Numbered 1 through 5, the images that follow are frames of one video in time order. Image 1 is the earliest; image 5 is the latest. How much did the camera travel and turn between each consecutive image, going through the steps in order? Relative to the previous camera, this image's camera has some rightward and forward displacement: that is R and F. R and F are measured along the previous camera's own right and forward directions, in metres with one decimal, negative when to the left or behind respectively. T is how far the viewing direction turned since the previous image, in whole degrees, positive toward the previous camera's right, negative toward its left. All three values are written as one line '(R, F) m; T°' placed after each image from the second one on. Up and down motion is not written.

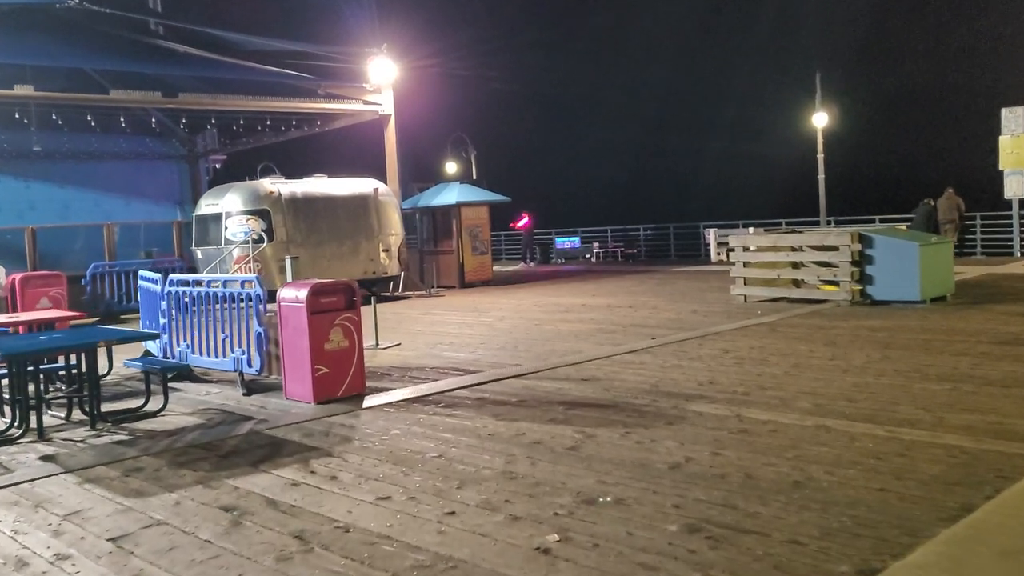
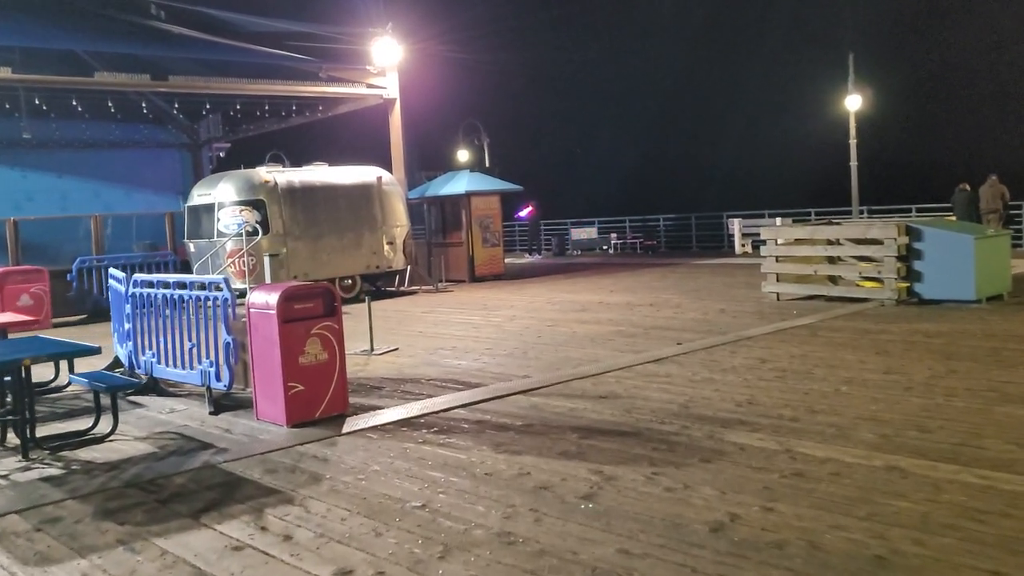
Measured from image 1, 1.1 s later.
(+0.1, +1.2) m; -1°
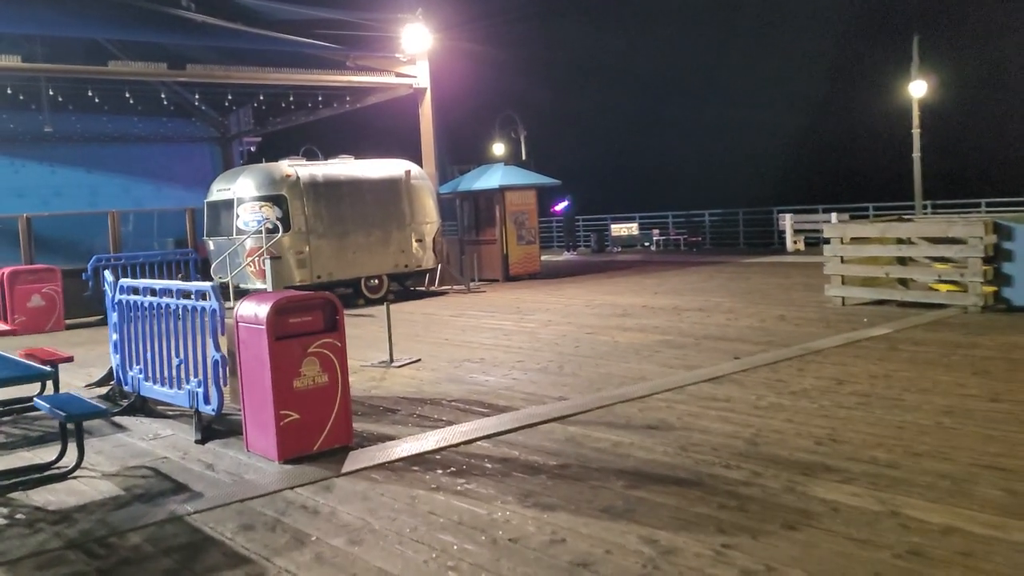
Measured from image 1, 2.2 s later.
(0.0, +1.2) m; -2°
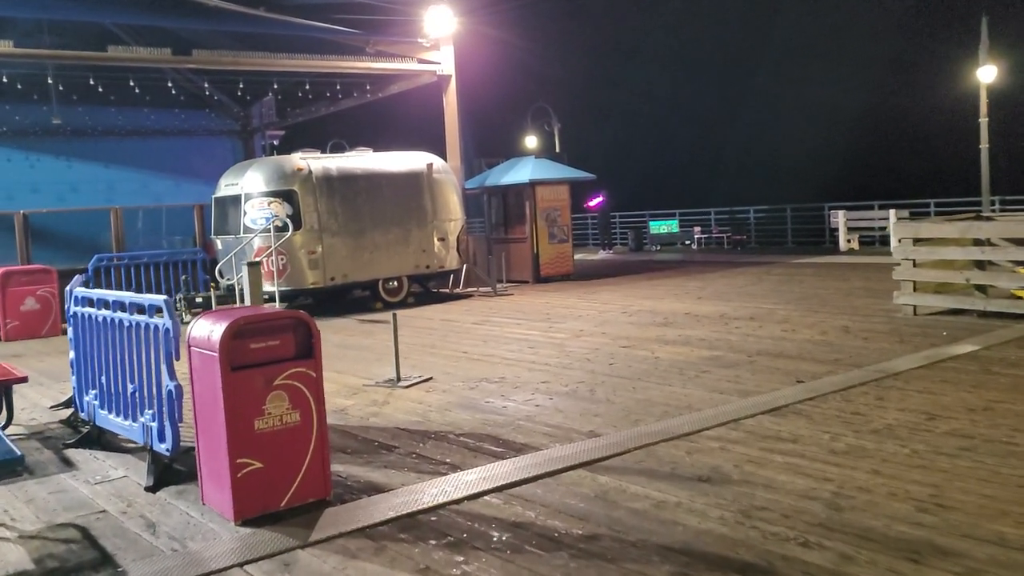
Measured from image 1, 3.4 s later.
(+0.1, +1.3) m; -2°
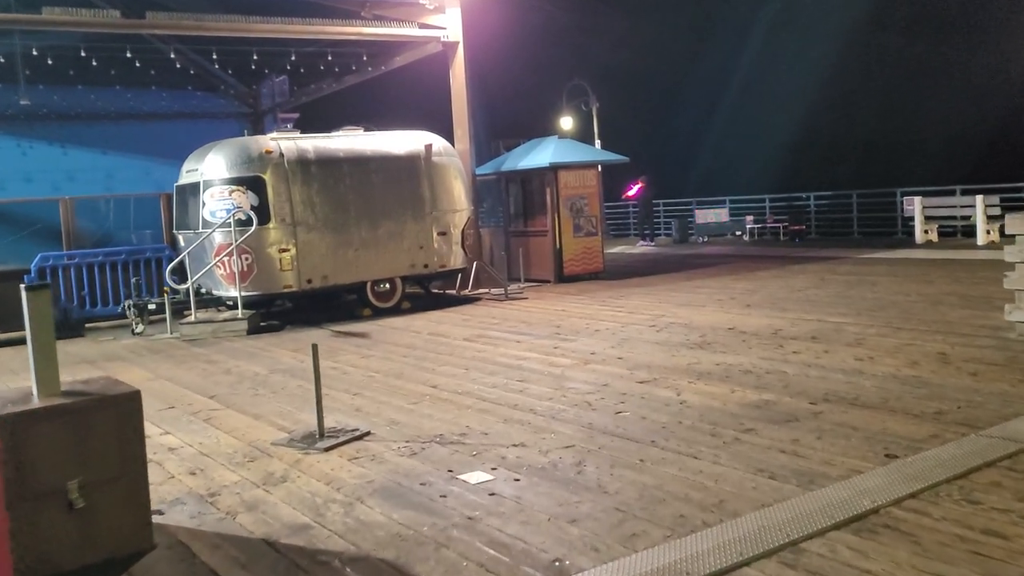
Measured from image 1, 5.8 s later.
(+0.6, +2.5) m; -3°
